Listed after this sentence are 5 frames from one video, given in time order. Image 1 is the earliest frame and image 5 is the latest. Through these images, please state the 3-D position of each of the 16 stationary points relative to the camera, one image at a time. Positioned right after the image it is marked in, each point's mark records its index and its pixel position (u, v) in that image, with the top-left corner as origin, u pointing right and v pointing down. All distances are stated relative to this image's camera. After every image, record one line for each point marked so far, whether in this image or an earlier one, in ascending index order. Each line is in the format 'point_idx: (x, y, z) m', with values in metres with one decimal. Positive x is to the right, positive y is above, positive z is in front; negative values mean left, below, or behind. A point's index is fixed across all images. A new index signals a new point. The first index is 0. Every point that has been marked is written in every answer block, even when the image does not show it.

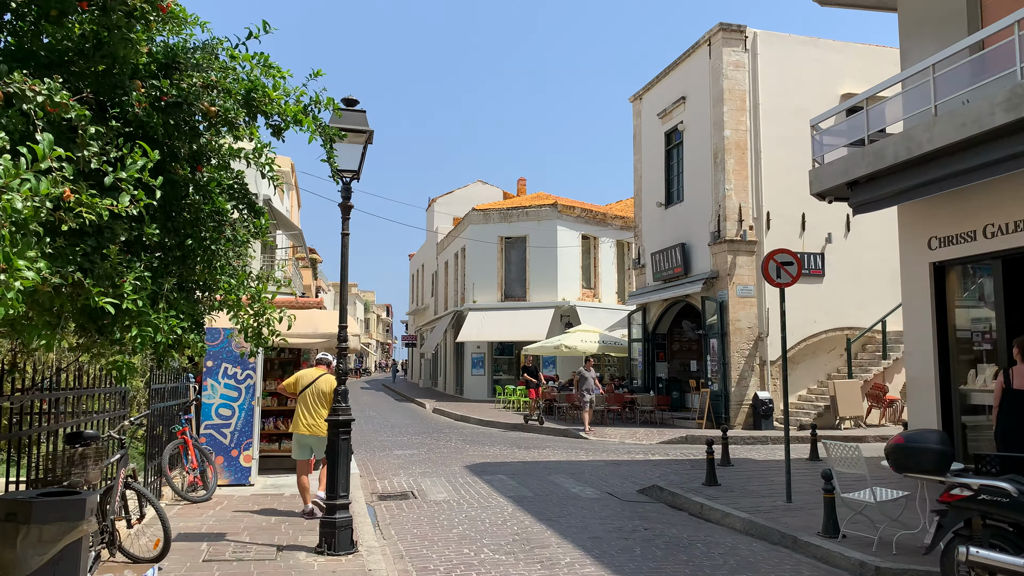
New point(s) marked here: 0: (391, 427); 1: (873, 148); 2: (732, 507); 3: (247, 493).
0: (-2.9, -3.3, +19.1) m
1: (+4.4, +1.7, +9.7) m
2: (+2.2, -2.2, +8.0) m
3: (-2.9, -2.3, +8.9) m
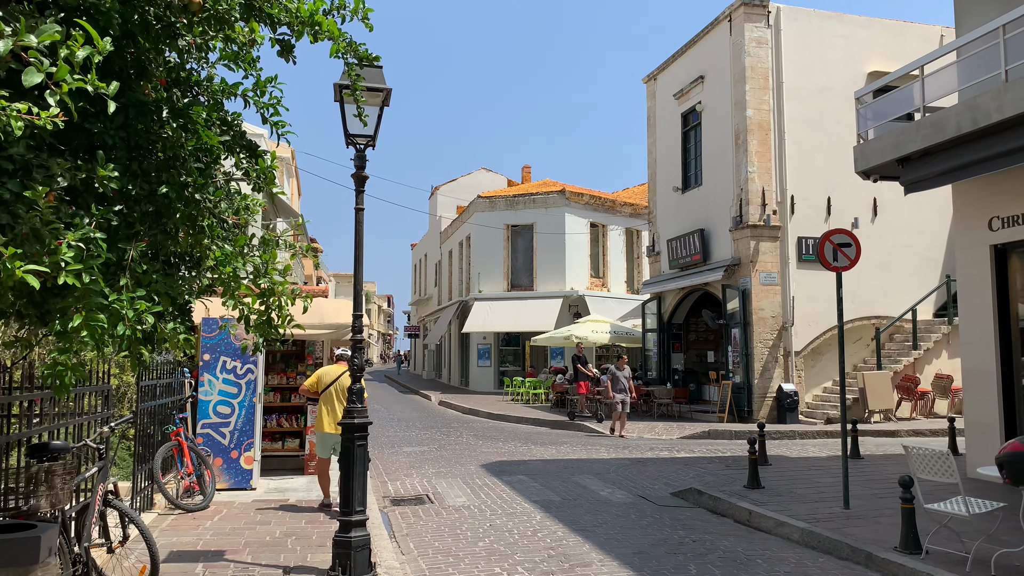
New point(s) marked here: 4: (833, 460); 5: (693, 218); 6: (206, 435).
0: (-2.6, -3.1, +18.4) m
1: (+4.6, +1.9, +8.9) m
2: (+2.5, -2.0, +7.2) m
3: (-2.7, -2.1, +8.1) m
4: (+4.2, -2.3, +10.5) m
5: (+4.4, +1.7, +19.4) m
6: (-3.3, -1.6, +8.6) m
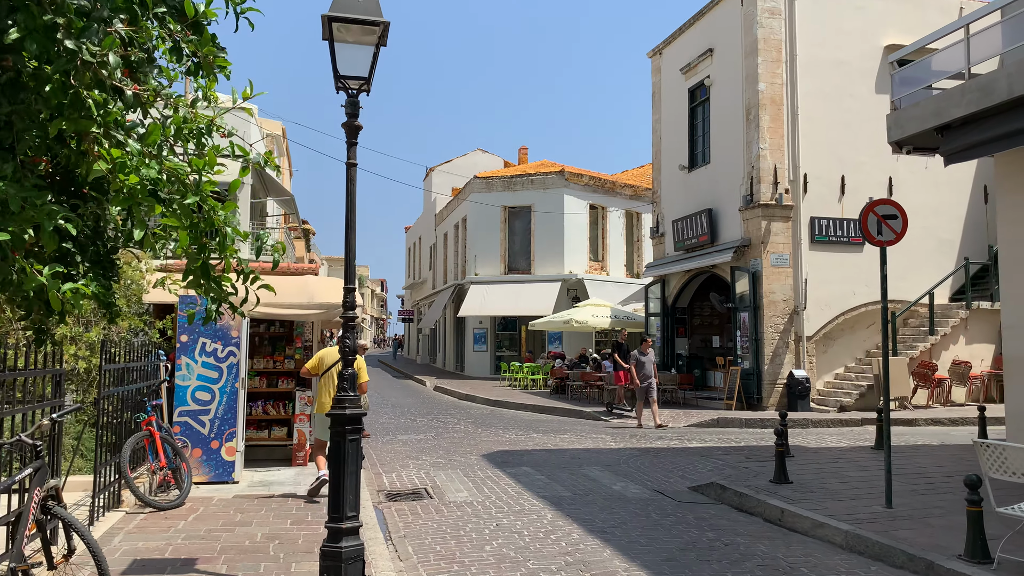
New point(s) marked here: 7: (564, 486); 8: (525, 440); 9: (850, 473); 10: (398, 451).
0: (-2.6, -2.7, +17.7) m
1: (+4.7, +2.1, +8.1) m
2: (+2.5, -1.8, +6.5) m
3: (-2.6, -1.9, +7.4) m
4: (+4.3, -2.0, +9.8) m
5: (+4.4, +2.1, +18.7) m
6: (-3.2, -1.3, +7.8) m
7: (+0.5, -2.0, +8.2) m
8: (+0.2, -2.3, +12.3) m
9: (+3.5, -1.9, +8.3) m
10: (-1.5, -2.2, +10.8) m
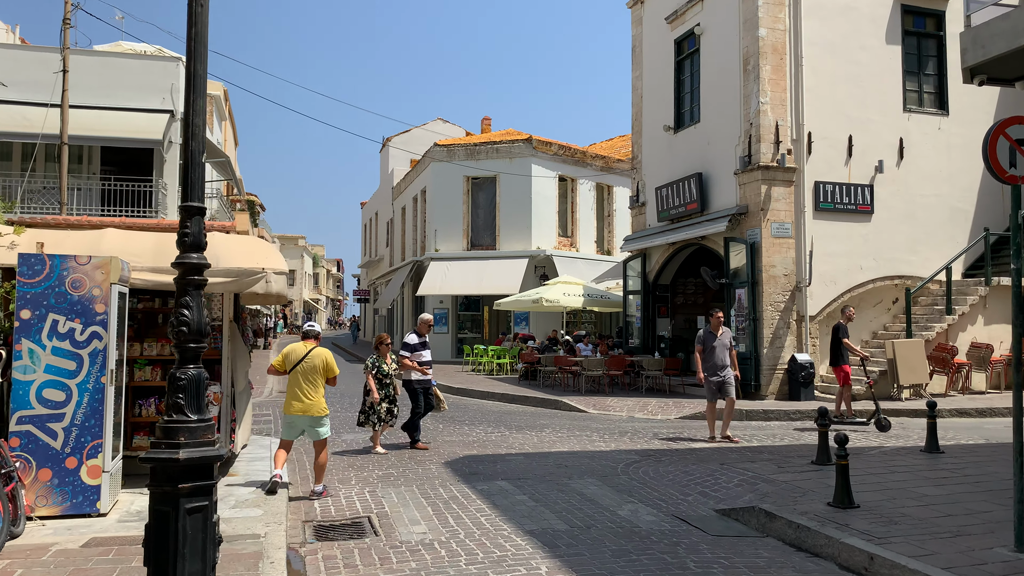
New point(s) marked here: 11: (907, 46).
0: (-3.3, -2.1, +15.5) m
1: (+4.5, +2.4, +6.2) m
2: (+2.4, -1.6, +4.6) m
3: (-2.8, -1.6, +5.2) m
4: (+4.0, -1.7, +8.0) m
5: (+3.7, +2.7, +16.7) m
6: (-3.4, -1.0, +5.6) m
7: (+0.3, -1.7, +6.1) m
8: (-0.2, -1.9, +10.2) m
9: (+3.3, -1.6, +6.3) m
10: (-1.9, -1.8, +8.6) m
11: (+7.6, +4.7, +15.4) m
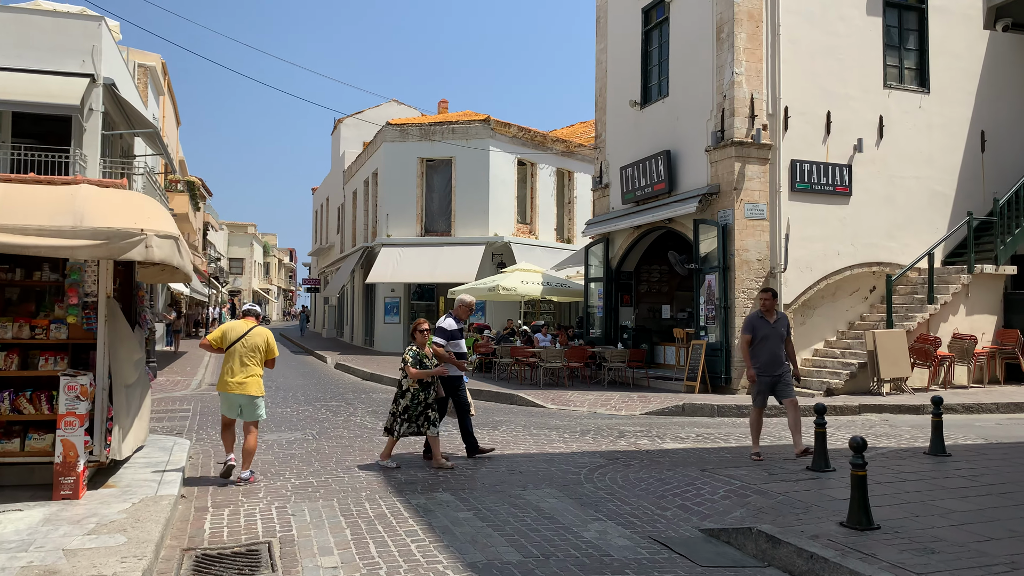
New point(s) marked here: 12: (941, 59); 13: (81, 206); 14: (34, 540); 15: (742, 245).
0: (-4.2, -1.8, +14.0) m
1: (+4.2, +2.5, +5.1) m
2: (+2.1, -1.4, +3.5) m
3: (-3.1, -1.4, +3.8) m
4: (+3.5, -1.5, +6.9) m
5: (+2.8, +2.9, +15.6) m
6: (-3.7, -0.8, +4.2) m
7: (0.0, -1.5, +4.9) m
8: (-0.8, -1.7, +9.0) m
9: (+2.9, -1.4, +5.3) m
10: (-2.4, -1.6, +7.3) m
11: (+6.8, +4.9, +14.4) m
12: (+7.9, +4.2, +14.8) m
13: (-2.8, +0.6, +5.4) m
14: (-2.7, -1.4, +4.6) m
15: (+3.8, +0.7, +13.1) m
